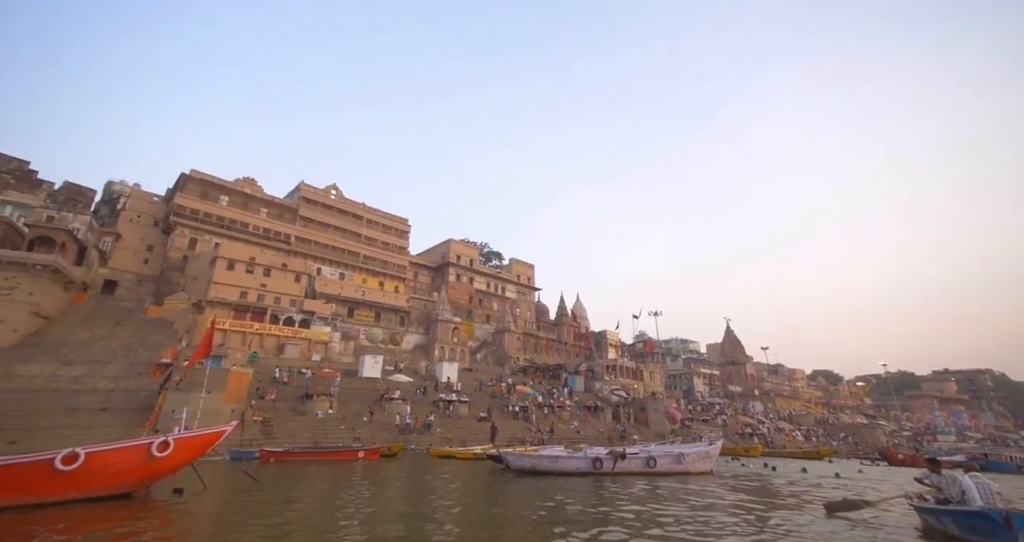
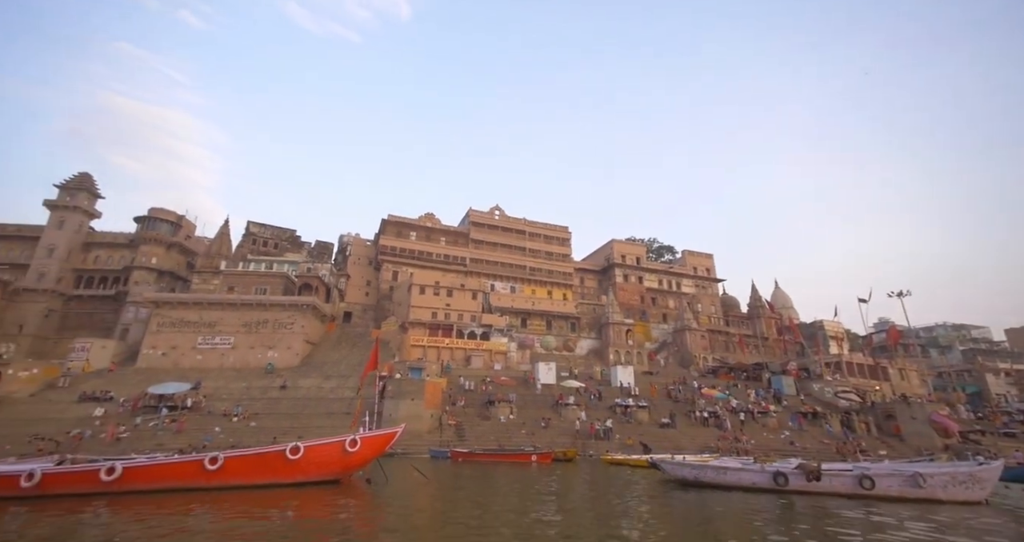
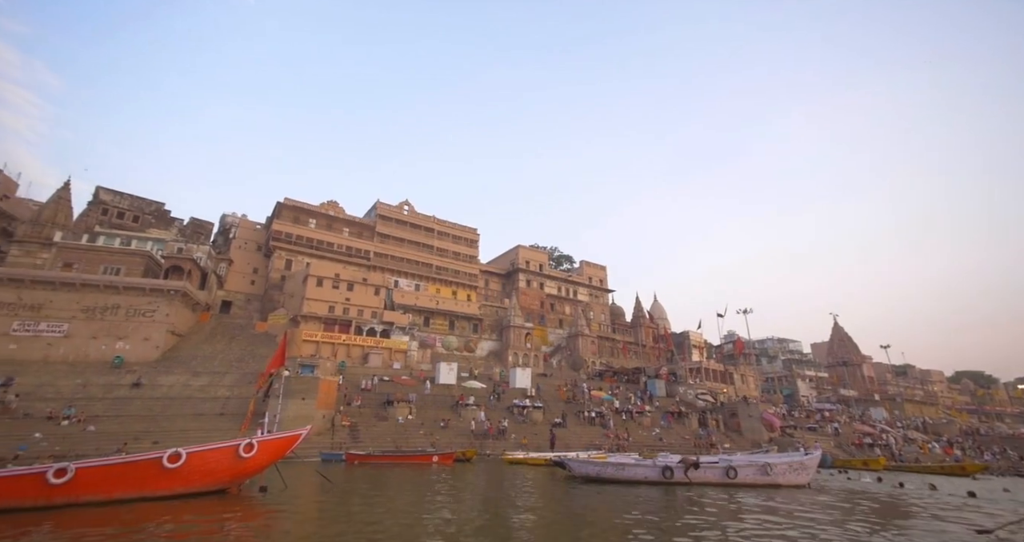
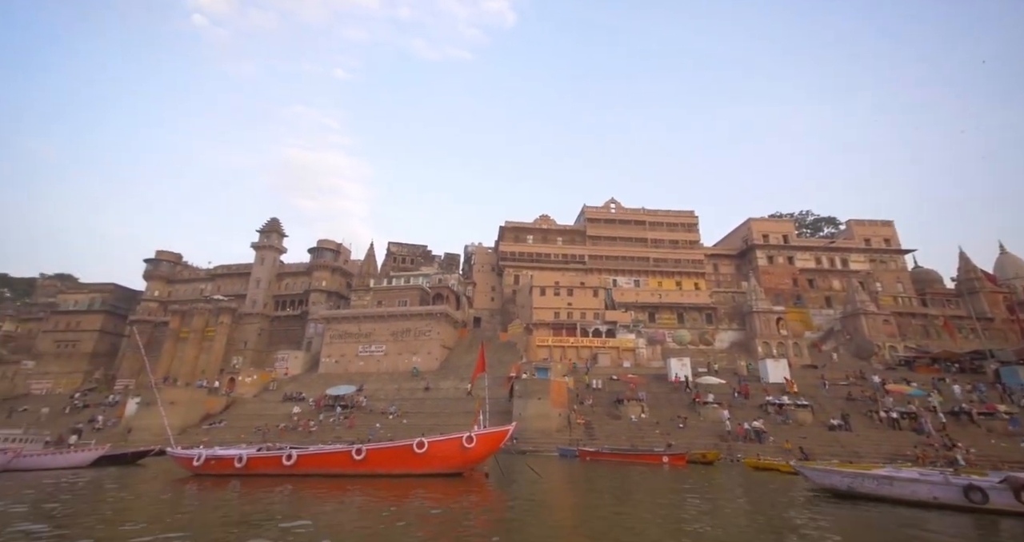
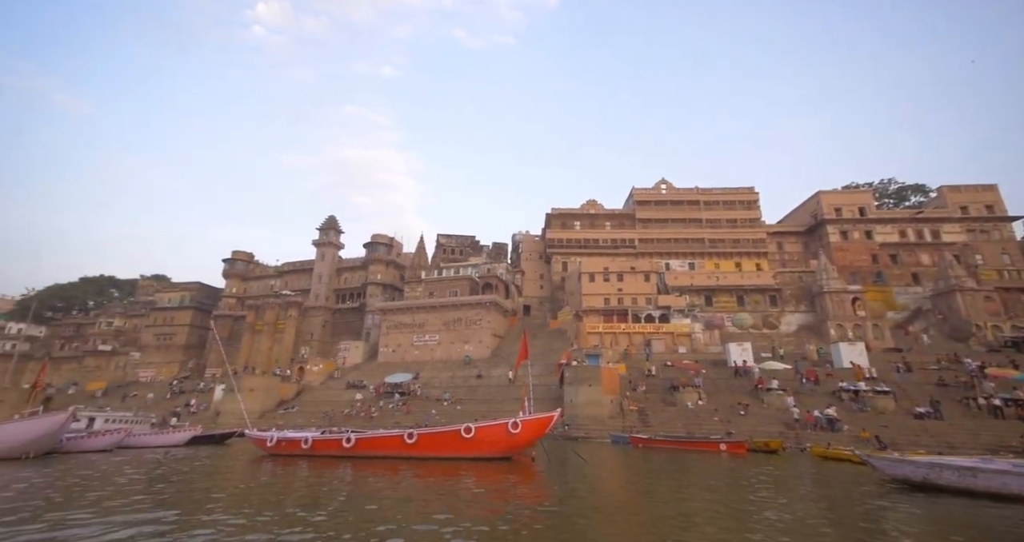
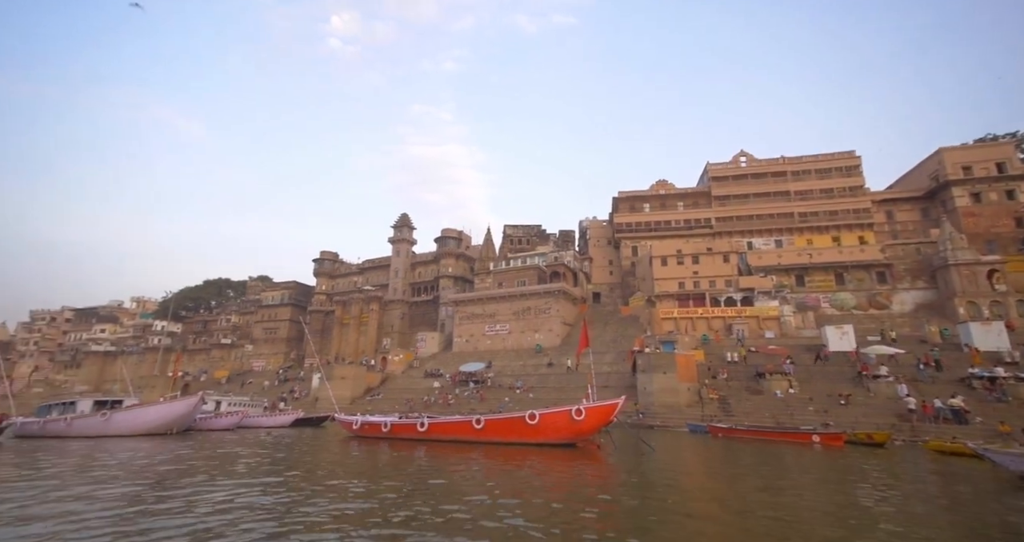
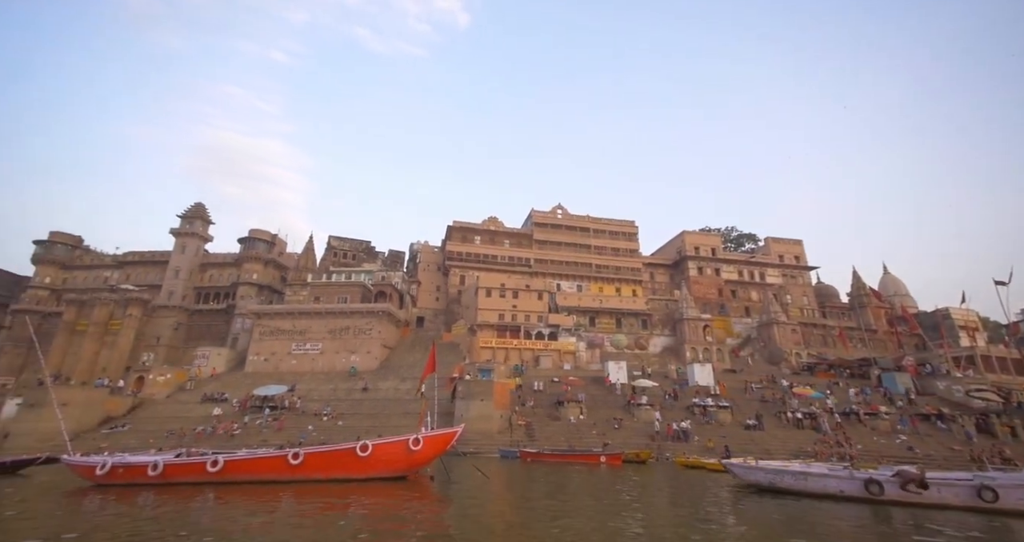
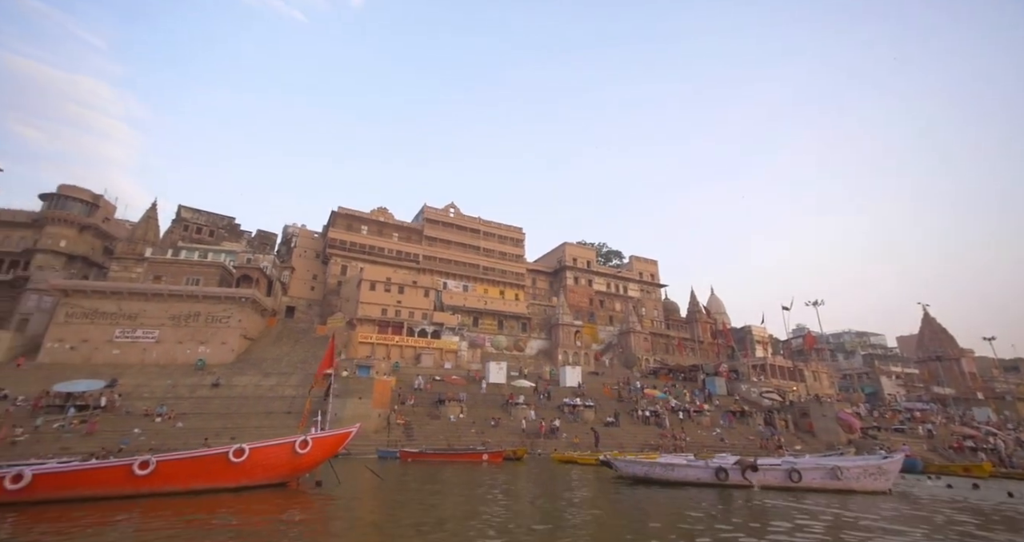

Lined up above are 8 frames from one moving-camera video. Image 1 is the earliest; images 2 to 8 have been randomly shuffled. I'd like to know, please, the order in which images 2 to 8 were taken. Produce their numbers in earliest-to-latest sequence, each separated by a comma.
3, 8, 2, 7, 4, 5, 6
